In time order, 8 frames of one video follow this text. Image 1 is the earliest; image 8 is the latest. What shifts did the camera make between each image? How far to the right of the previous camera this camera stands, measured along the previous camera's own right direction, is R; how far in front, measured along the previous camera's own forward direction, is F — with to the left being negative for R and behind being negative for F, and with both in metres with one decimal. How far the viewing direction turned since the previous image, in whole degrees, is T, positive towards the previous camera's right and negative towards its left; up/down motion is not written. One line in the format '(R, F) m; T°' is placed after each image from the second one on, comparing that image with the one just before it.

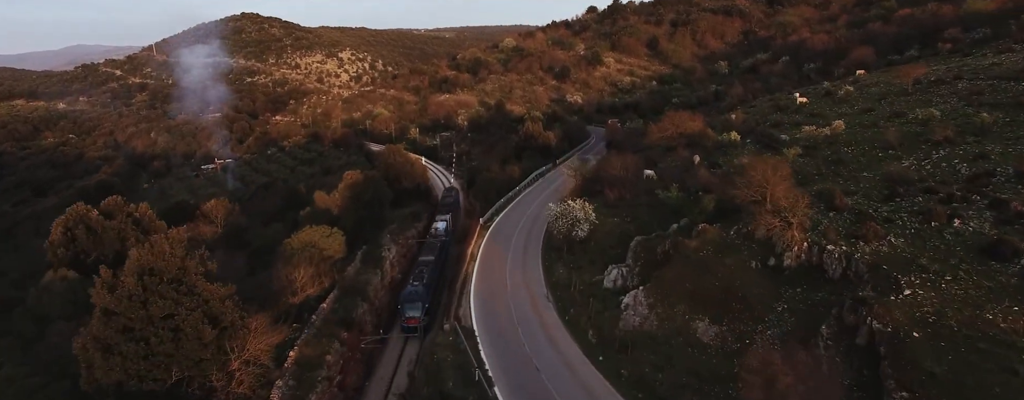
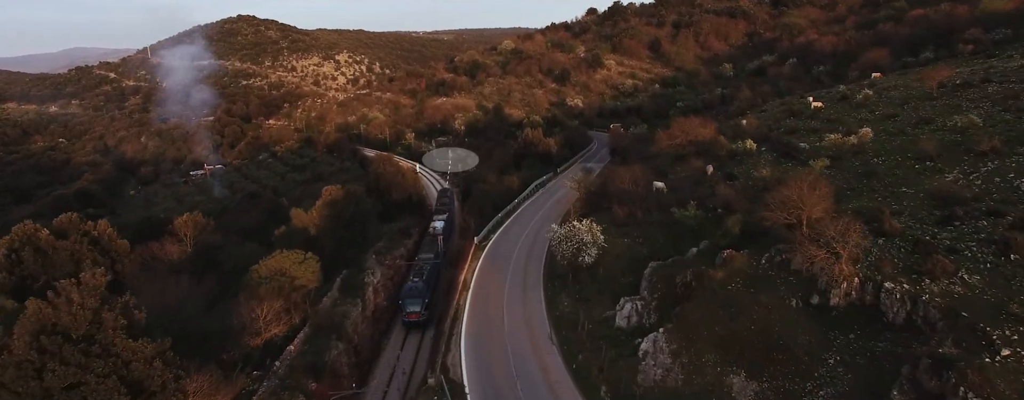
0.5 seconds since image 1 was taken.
(0.0, +2.0) m; 0°
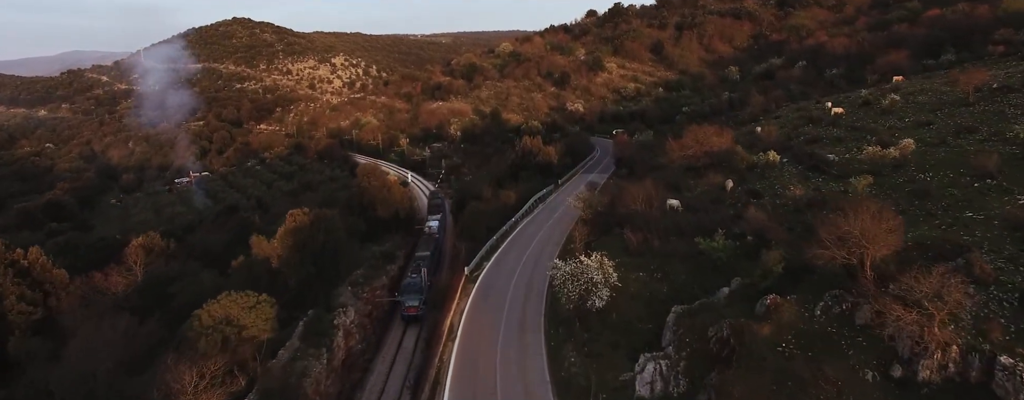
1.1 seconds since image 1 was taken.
(+0.1, +2.6) m; 0°
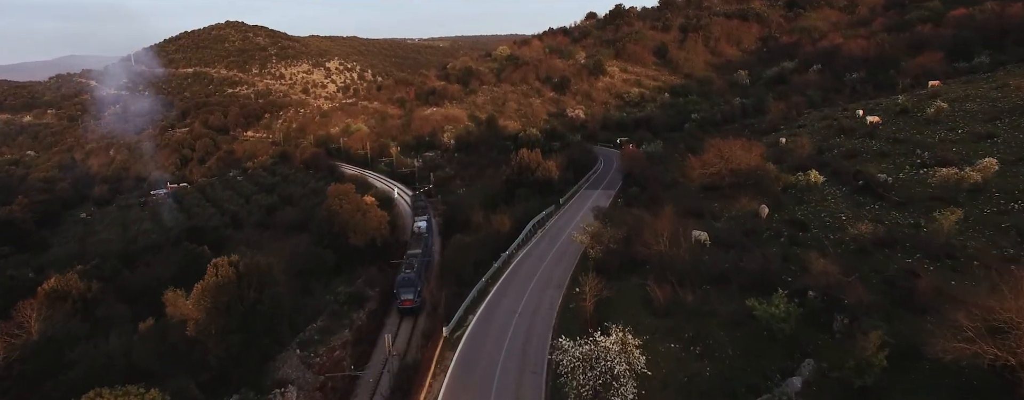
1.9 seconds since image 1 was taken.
(+0.2, +3.6) m; 0°
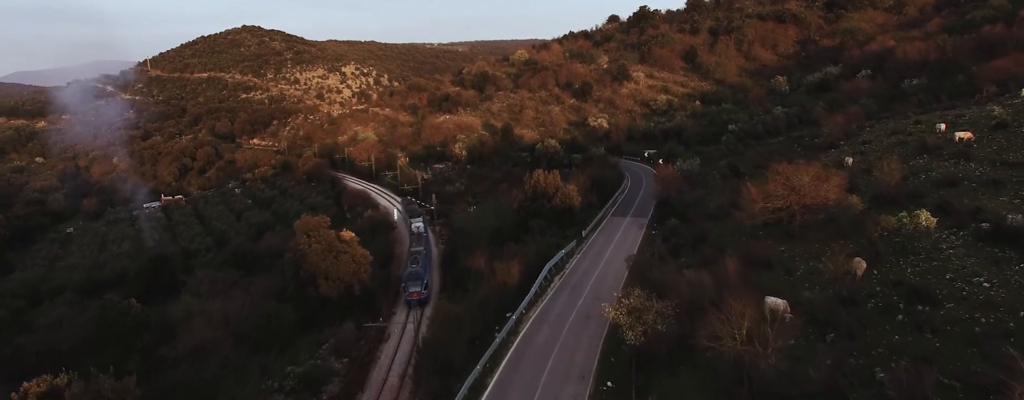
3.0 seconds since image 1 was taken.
(+0.2, +4.6) m; -2°
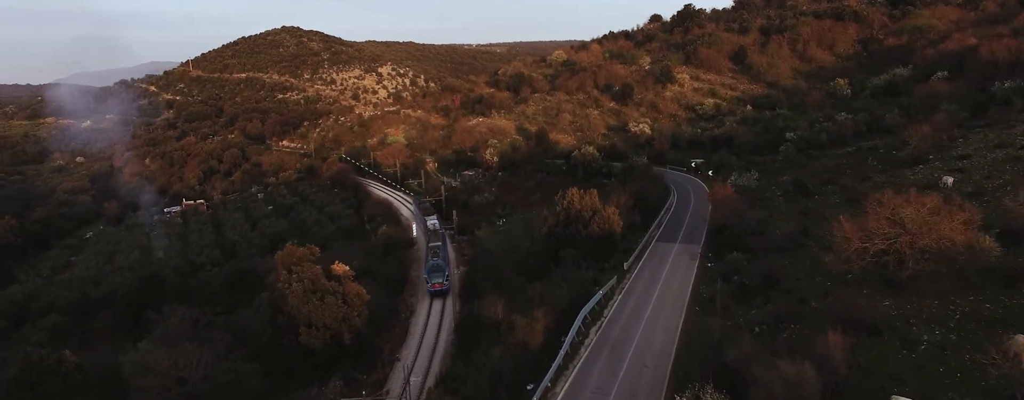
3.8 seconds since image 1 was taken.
(+0.2, +3.6) m; -4°
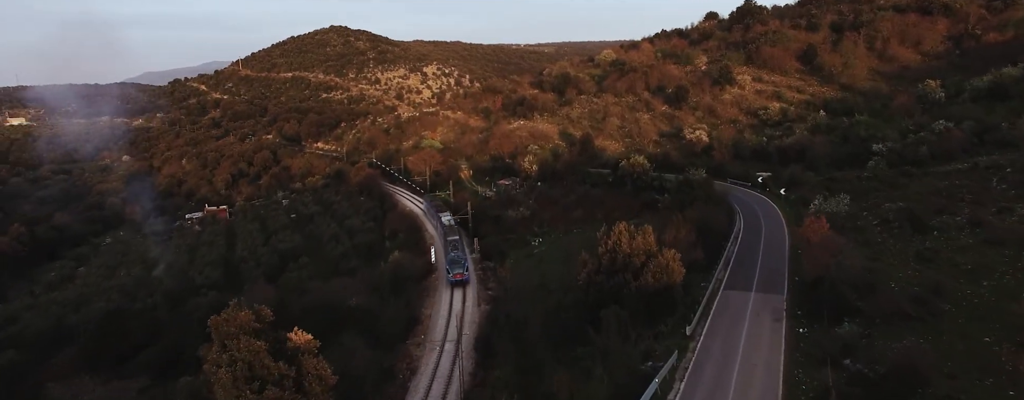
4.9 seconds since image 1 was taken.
(+0.5, +4.6) m; -4°
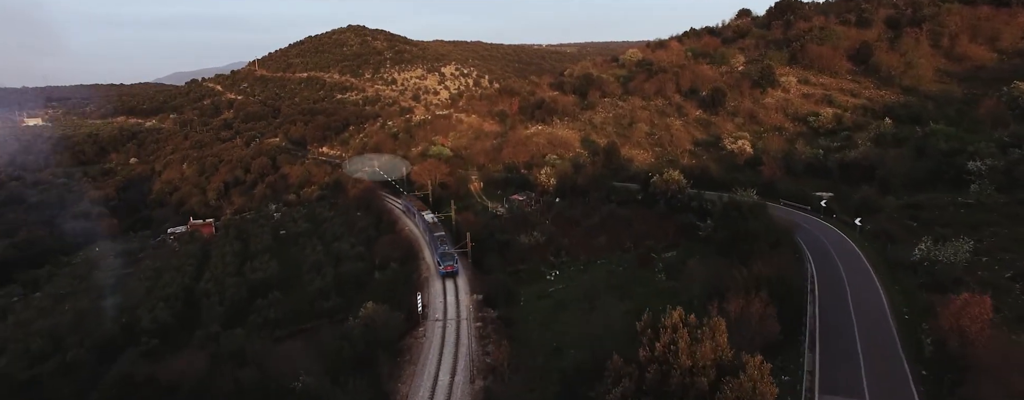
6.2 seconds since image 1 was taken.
(+0.5, +5.6) m; -2°
